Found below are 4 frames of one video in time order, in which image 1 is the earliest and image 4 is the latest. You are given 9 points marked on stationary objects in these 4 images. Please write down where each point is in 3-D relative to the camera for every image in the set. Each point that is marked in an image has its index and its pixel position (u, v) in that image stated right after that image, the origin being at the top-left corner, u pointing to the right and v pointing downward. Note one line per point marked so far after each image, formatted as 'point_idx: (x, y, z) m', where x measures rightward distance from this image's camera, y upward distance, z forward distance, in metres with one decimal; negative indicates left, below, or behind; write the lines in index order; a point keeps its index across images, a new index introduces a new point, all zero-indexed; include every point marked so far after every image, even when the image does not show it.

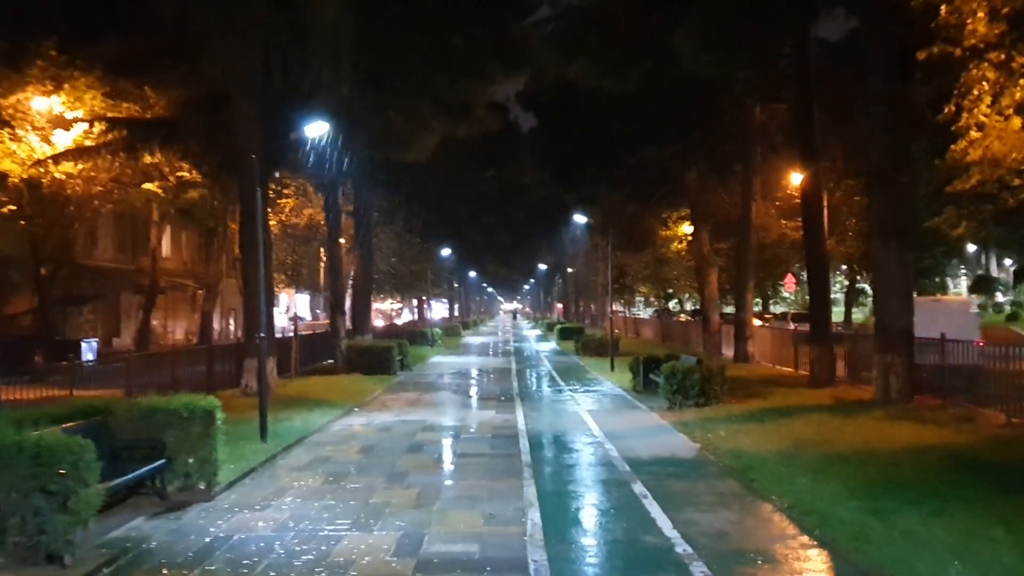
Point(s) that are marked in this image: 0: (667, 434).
0: (+2.4, -2.3, +15.6) m
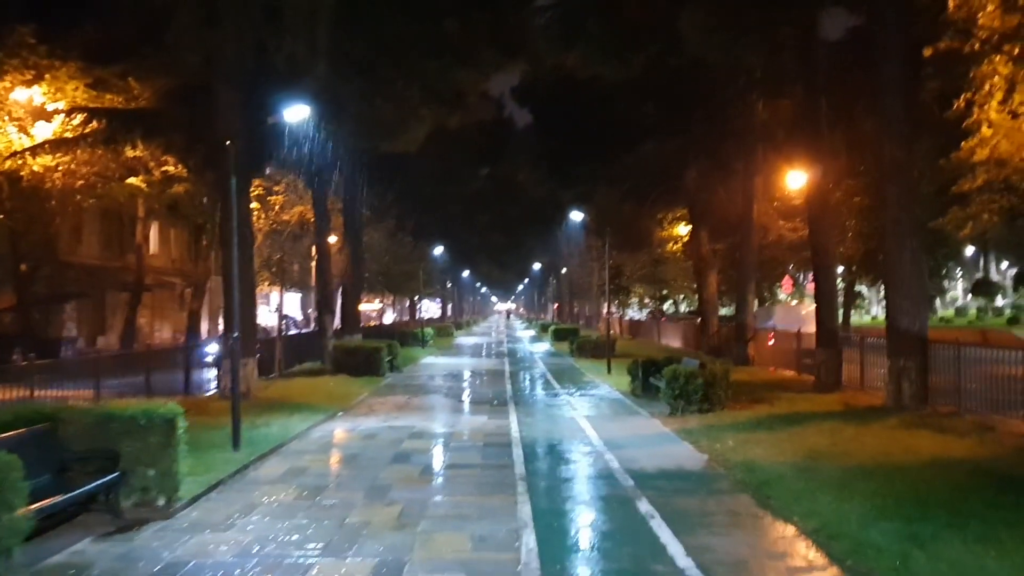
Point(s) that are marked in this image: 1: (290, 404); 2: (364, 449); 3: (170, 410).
0: (+2.3, -2.3, +14.6) m
1: (-4.5, -2.3, +19.8) m
2: (-2.1, -2.3, +14.4) m
3: (-3.5, -1.2, +10.2) m
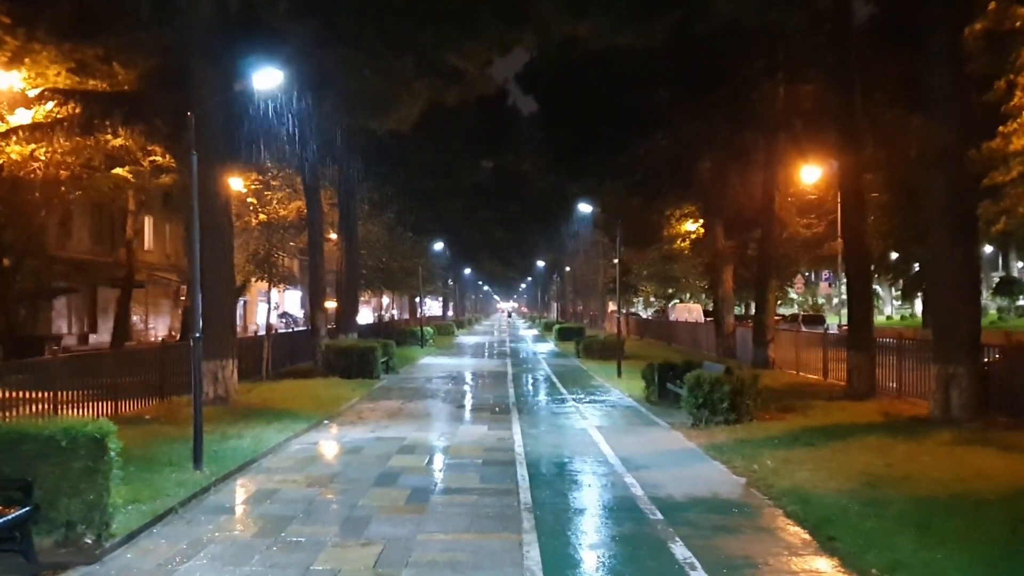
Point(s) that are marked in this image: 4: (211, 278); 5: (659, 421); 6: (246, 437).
0: (+2.4, -2.2, +12.7) m
1: (-4.4, -2.2, +18.0) m
2: (-2.1, -2.2, +12.5) m
3: (-3.5, -1.2, +8.4) m
4: (-6.0, +0.2, +20.0) m
5: (+2.6, -2.3, +17.6) m
6: (-3.8, -2.1, +14.5) m
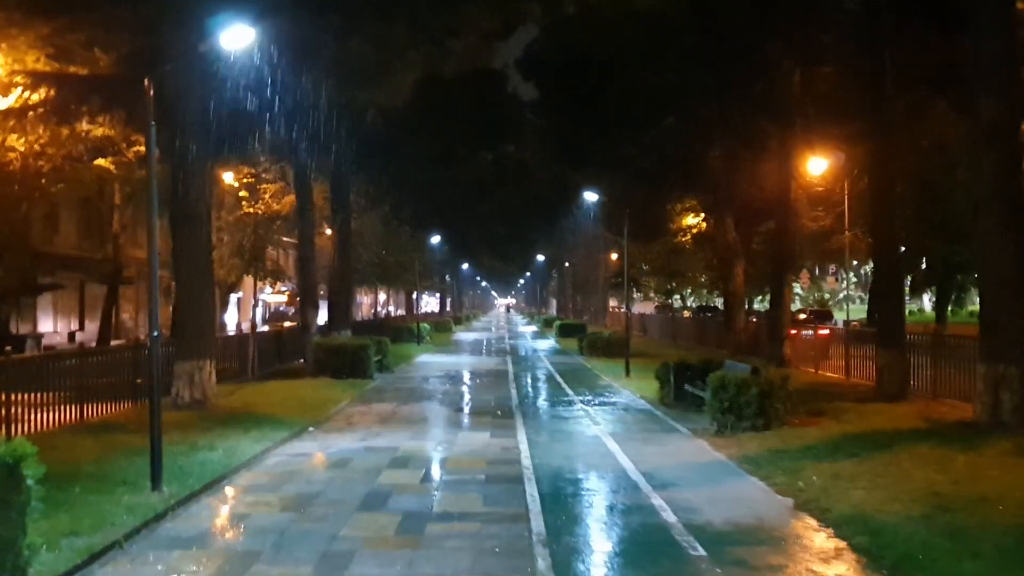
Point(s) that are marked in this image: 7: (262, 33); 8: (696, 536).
0: (+2.4, -2.1, +11.1) m
1: (-4.3, -2.1, +16.4) m
2: (-2.0, -2.1, +10.9) m
3: (-3.4, -1.1, +6.8) m
4: (-5.9, +0.3, +18.4) m
5: (+2.6, -2.2, +16.0) m
6: (-3.8, -2.0, +12.9) m
7: (-4.8, +5.0, +19.8) m
8: (+1.5, -2.1, +8.4) m
